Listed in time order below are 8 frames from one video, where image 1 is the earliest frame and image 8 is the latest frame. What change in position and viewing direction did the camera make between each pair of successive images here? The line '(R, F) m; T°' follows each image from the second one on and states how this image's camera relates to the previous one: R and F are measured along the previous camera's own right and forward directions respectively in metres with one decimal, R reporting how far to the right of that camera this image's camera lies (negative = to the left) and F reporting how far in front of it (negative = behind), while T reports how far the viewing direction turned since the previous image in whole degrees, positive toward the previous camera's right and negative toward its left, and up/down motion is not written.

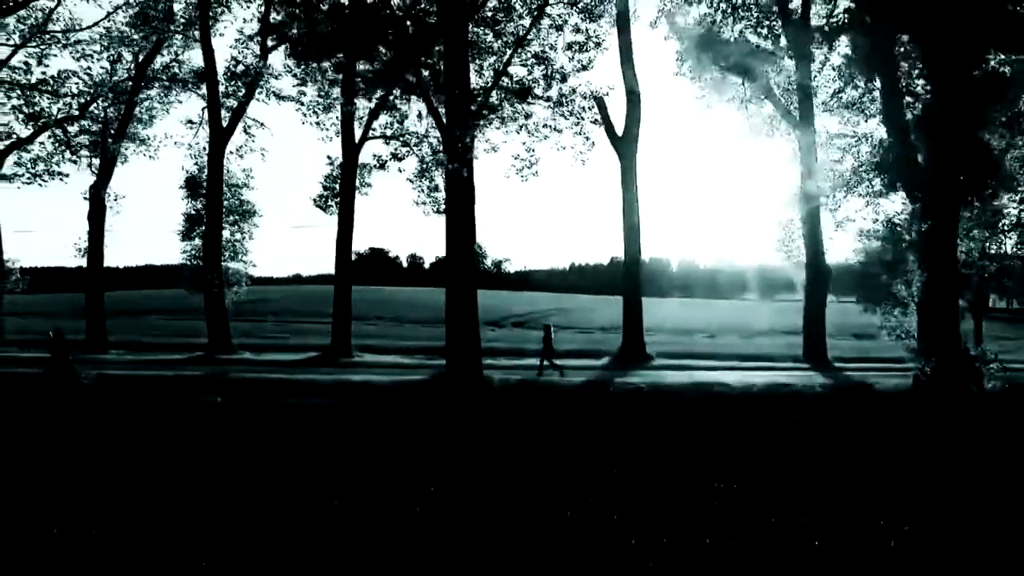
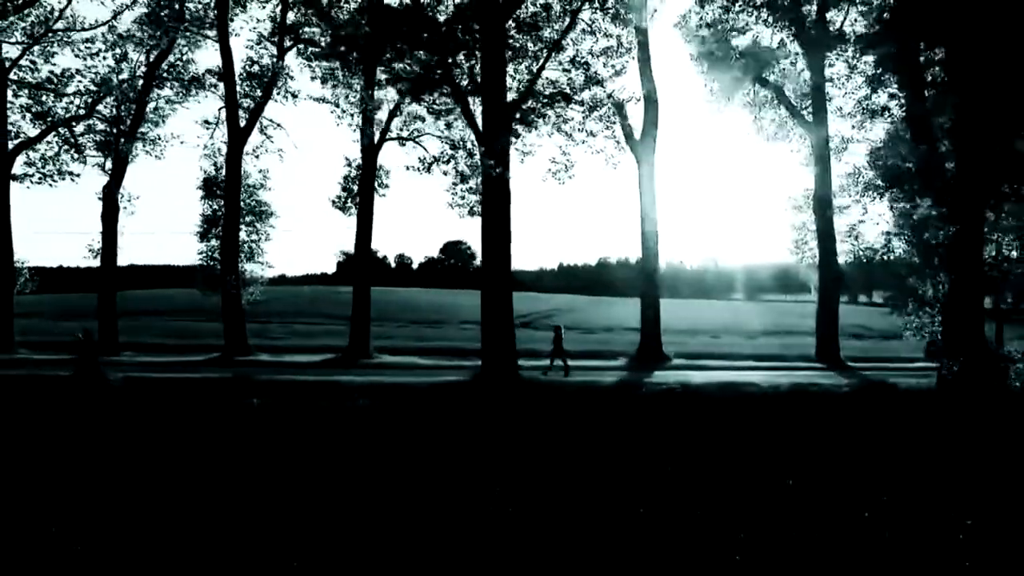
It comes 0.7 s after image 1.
(-0.8, -0.1) m; +2°
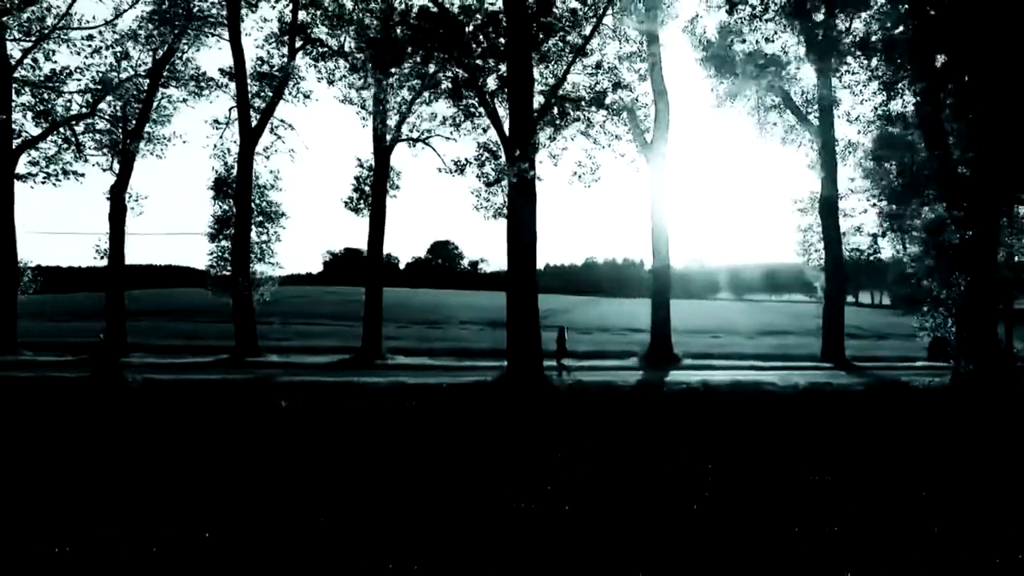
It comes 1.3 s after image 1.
(-0.7, -0.1) m; +2°
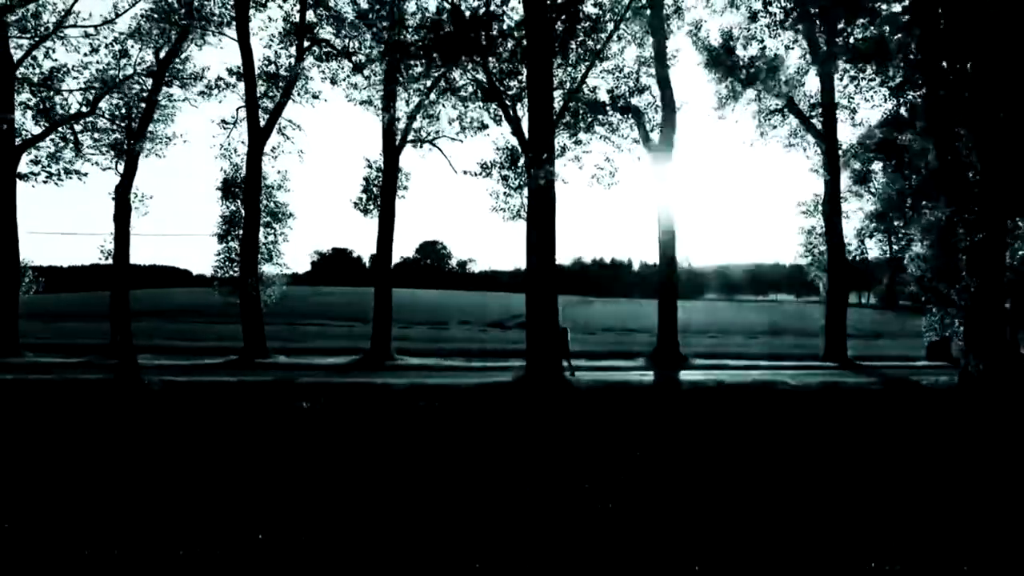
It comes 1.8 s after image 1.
(-0.6, -0.1) m; +2°
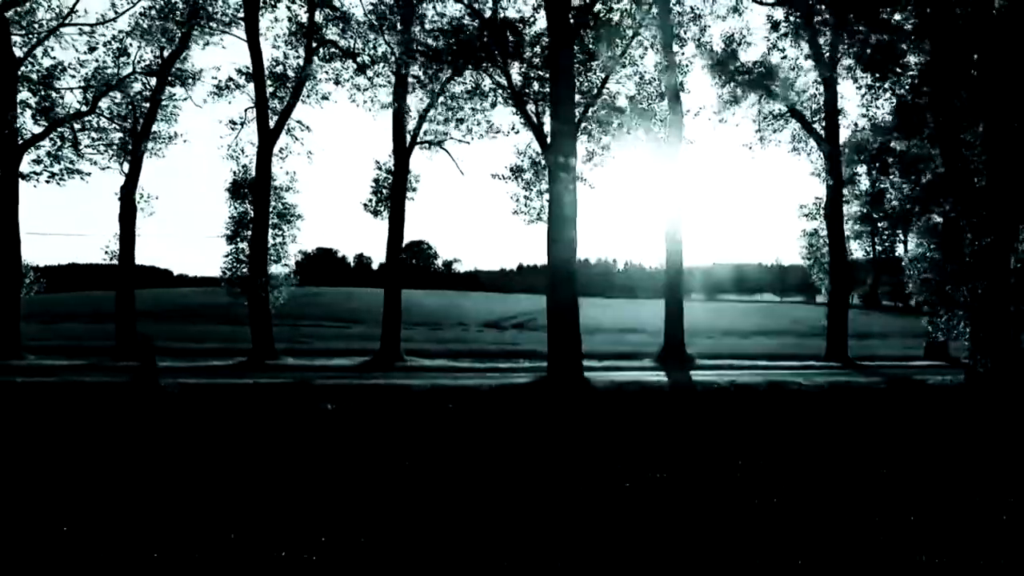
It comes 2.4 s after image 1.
(-0.7, -0.1) m; +2°
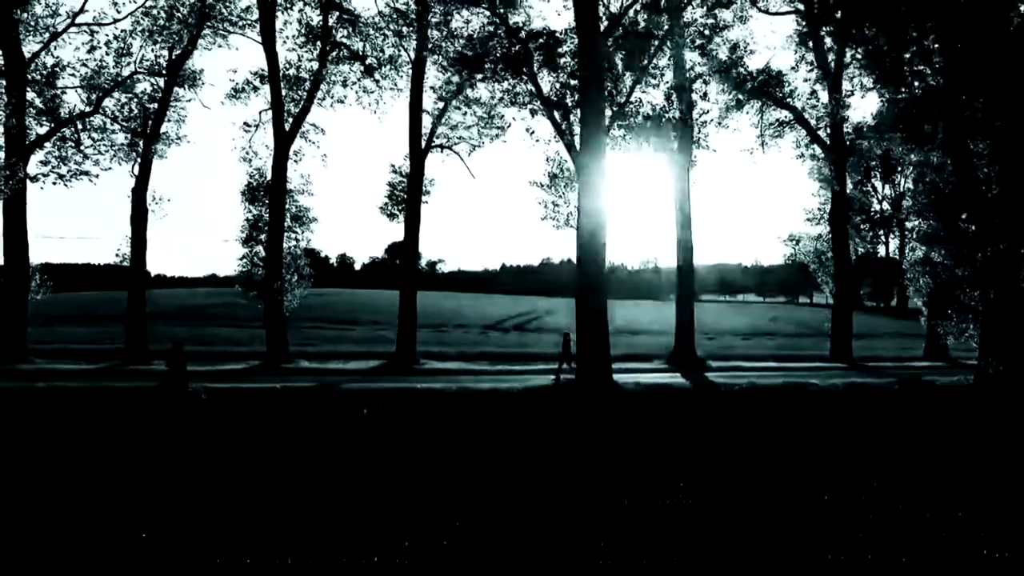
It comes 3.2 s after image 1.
(-0.9, -0.1) m; +2°
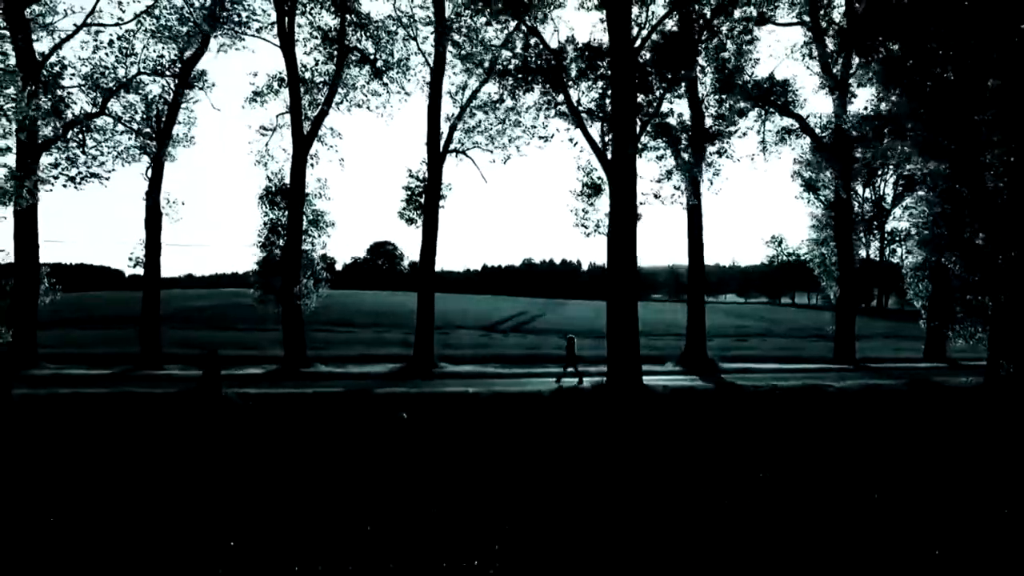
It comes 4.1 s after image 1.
(-1.0, -0.2) m; +3°
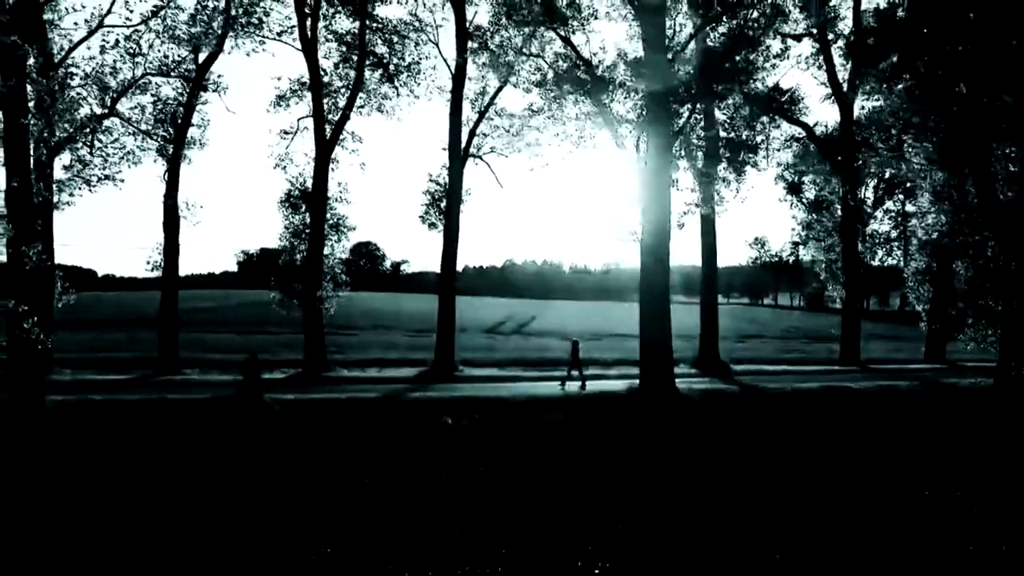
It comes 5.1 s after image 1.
(-1.1, -0.1) m; +3°
